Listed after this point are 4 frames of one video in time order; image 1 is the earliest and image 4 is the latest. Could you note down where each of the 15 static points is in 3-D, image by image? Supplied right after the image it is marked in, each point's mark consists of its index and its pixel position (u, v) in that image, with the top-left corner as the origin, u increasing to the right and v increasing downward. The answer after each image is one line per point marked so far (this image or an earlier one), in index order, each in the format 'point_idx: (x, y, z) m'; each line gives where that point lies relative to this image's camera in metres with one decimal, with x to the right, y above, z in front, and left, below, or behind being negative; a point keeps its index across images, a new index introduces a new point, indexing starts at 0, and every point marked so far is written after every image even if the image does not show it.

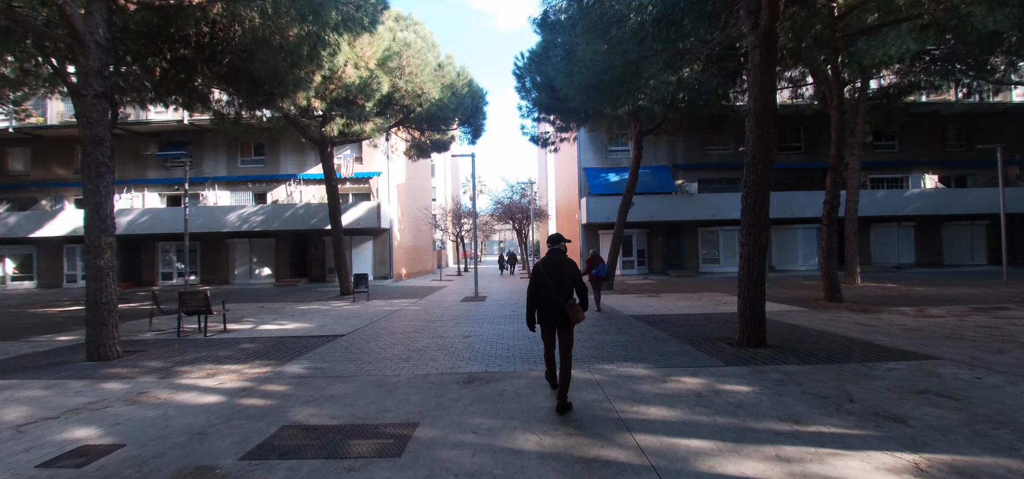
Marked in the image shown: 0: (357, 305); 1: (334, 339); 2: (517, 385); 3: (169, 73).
0: (-5.4, -2.3, +13.5) m
1: (-3.7, -2.1, +8.0) m
2: (+0.1, -1.8, +4.7) m
3: (-9.8, +4.7, +11.0) m
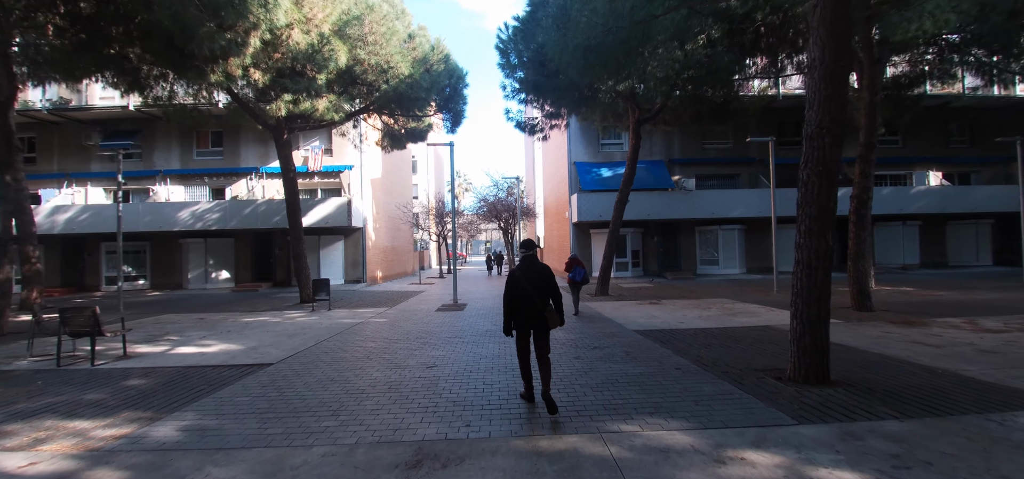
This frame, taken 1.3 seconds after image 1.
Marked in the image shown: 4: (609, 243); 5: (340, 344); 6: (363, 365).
0: (-5.9, -2.3, +11.5) m
1: (-4.0, -2.1, +6.1) m
2: (-0.2, -1.8, +2.9) m
3: (-10.2, +4.7, +8.9) m
4: (+3.6, -0.1, +14.7) m
5: (-3.4, -2.1, +7.8) m
6: (-2.3, -1.9, +6.0) m
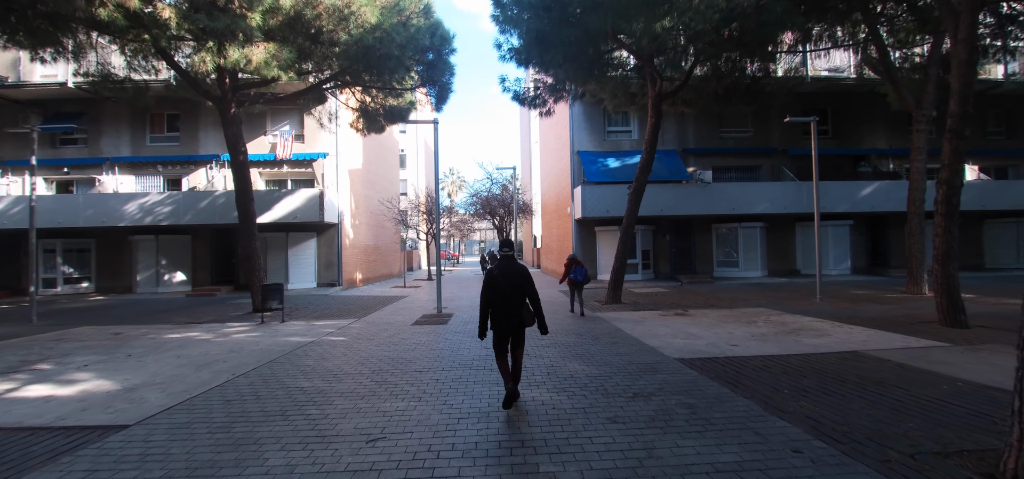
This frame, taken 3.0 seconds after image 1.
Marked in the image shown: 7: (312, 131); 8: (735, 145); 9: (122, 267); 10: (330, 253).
0: (-6.0, -2.2, +9.1) m
1: (-4.1, -1.9, +3.8) m
2: (-0.1, -1.6, +0.6) m
3: (-10.2, +4.9, +6.5) m
4: (+3.5, 0.0, +12.4) m
5: (-3.5, -2.0, +5.4) m
6: (-2.3, -1.8, +3.7) m
7: (-9.3, +5.1, +18.0) m
8: (+10.9, +4.6, +19.0) m
9: (-18.8, -1.3, +18.7) m
10: (-8.6, -0.6, +18.3) m
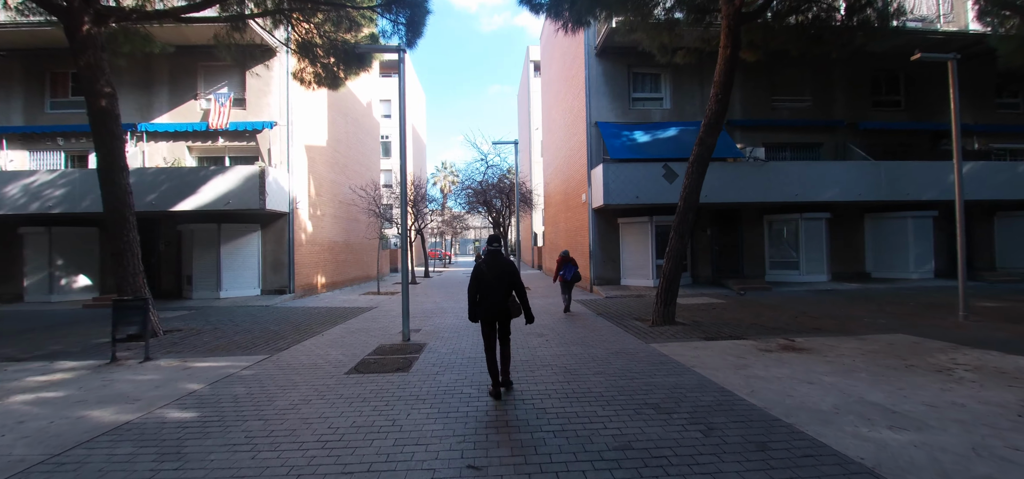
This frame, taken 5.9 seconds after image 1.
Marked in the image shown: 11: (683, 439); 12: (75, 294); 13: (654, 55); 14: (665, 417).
0: (-5.9, -2.0, +5.1) m
1: (-3.9, -1.7, -0.2) m
2: (+0.1, -1.4, -3.3) m
3: (-10.1, +5.1, +2.5) m
4: (+3.6, +0.2, +8.6) m
5: (-3.3, -1.8, +1.5) m
6: (-2.1, -1.6, -0.3) m
7: (-9.2, +5.3, +14.0) m
8: (+10.9, +4.8, +15.2) m
9: (-18.8, -1.1, +14.6) m
10: (-8.6, -0.4, +14.3) m
11: (+1.5, -1.7, +3.3) m
12: (-15.9, -2.0, +14.2) m
13: (+4.1, +5.4, +11.5) m
14: (+1.5, -1.7, +3.7) m
